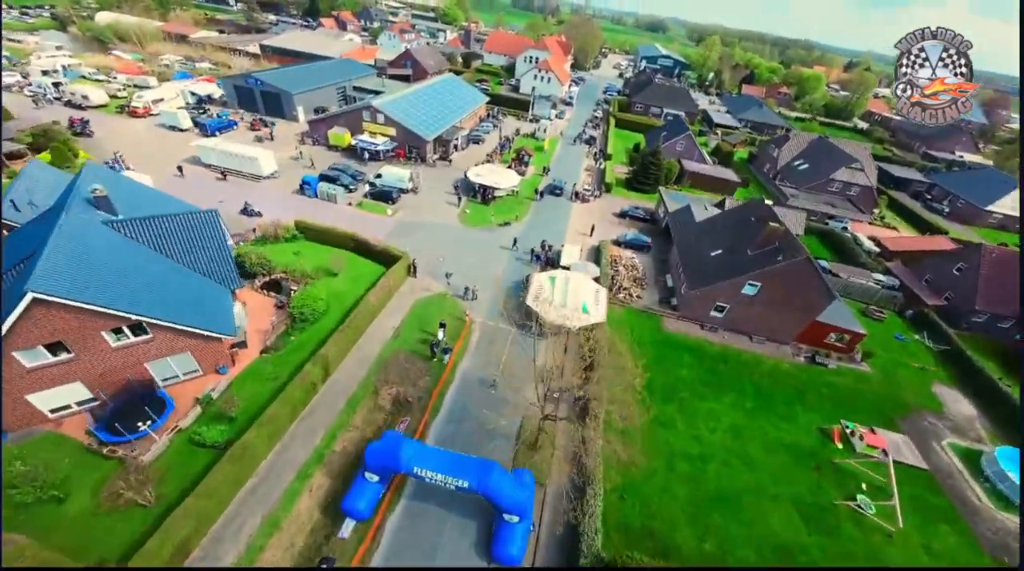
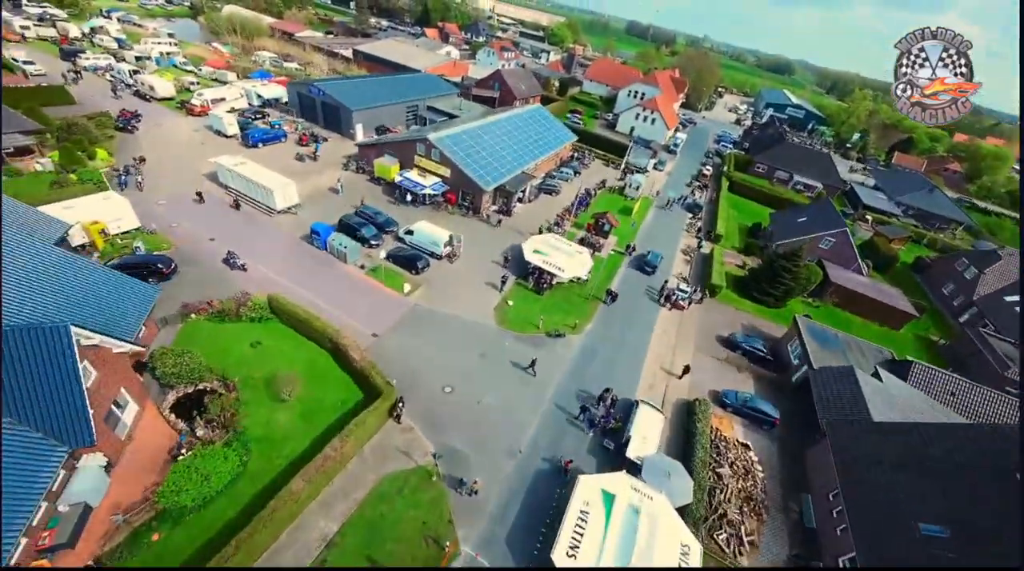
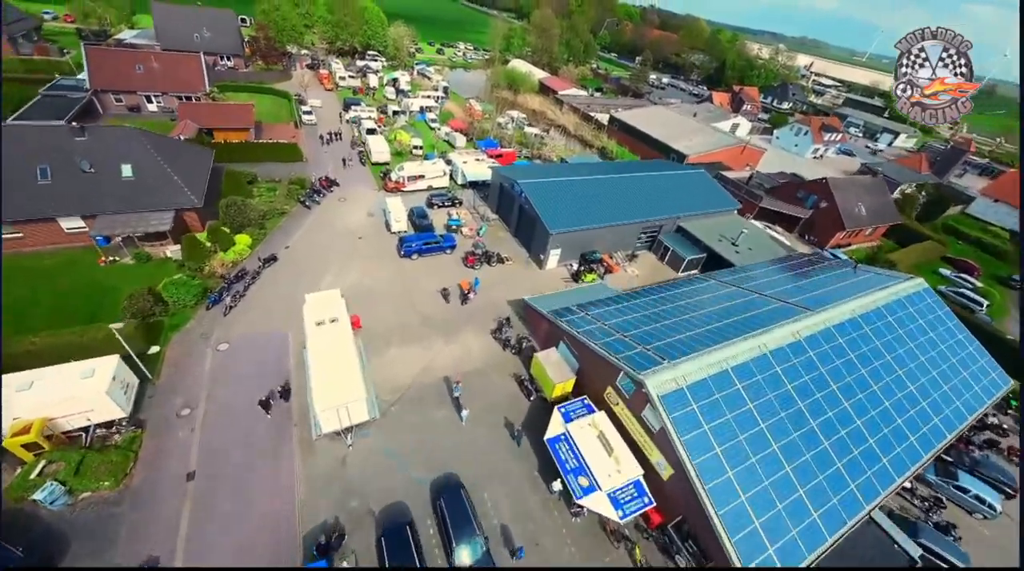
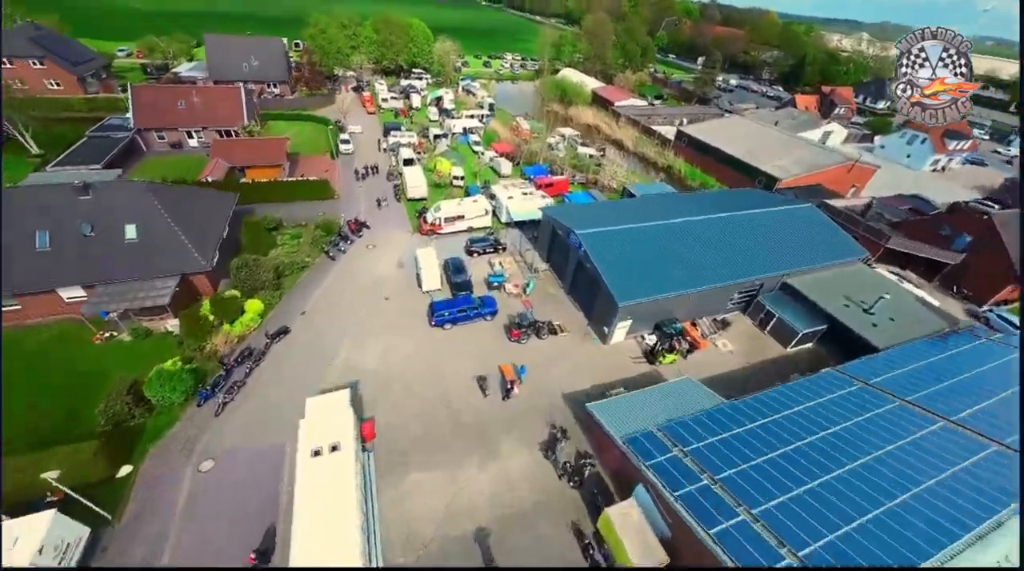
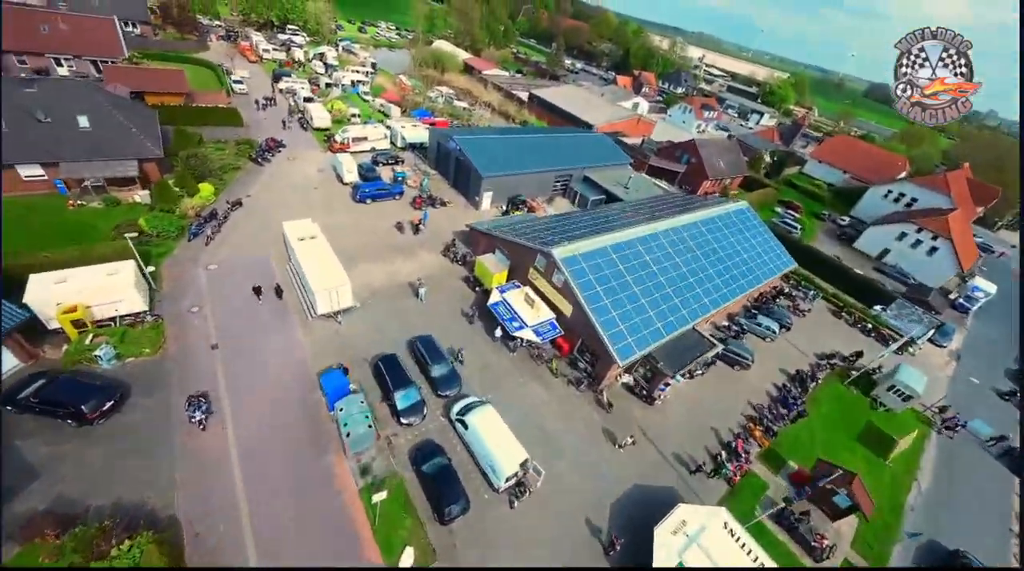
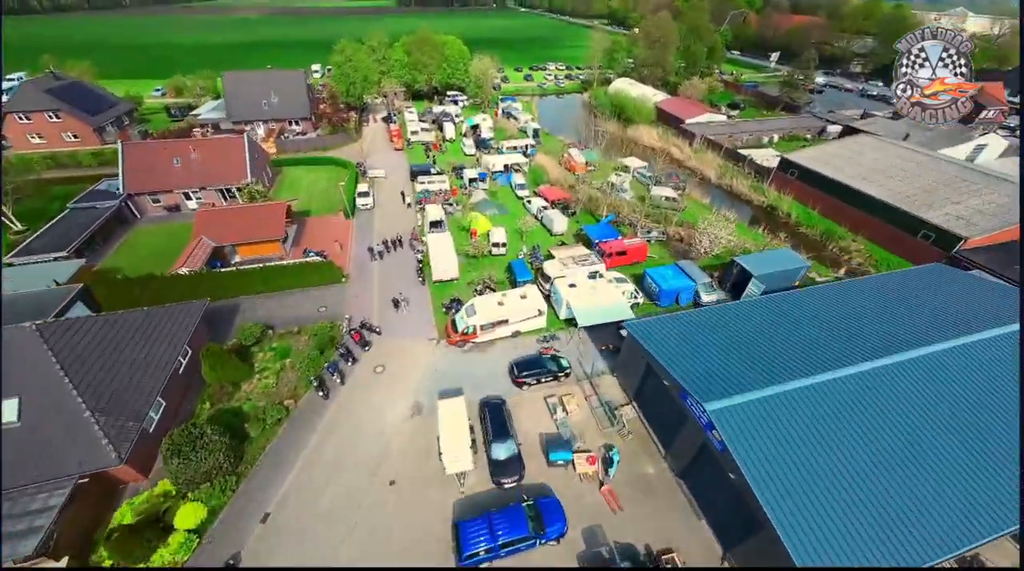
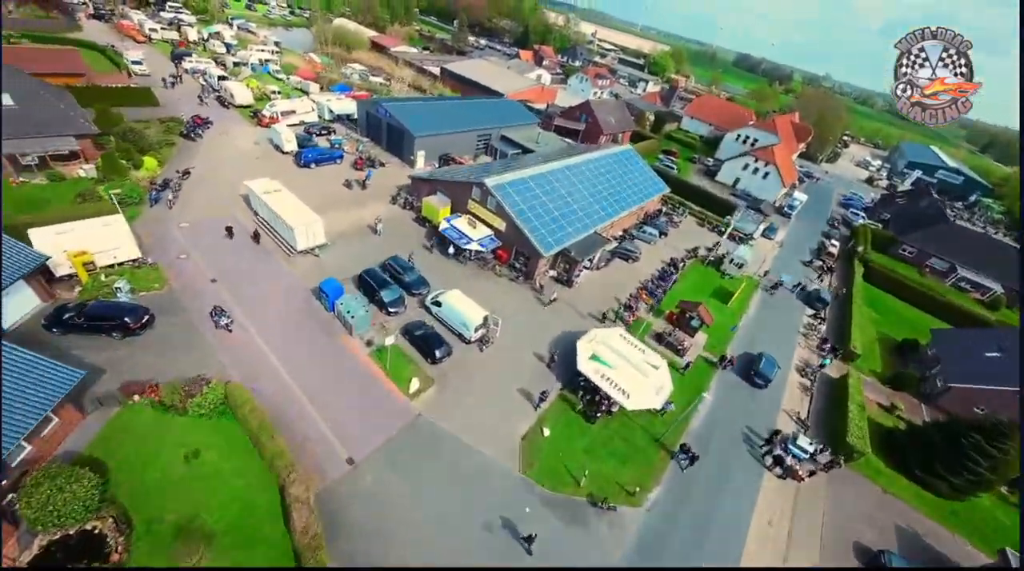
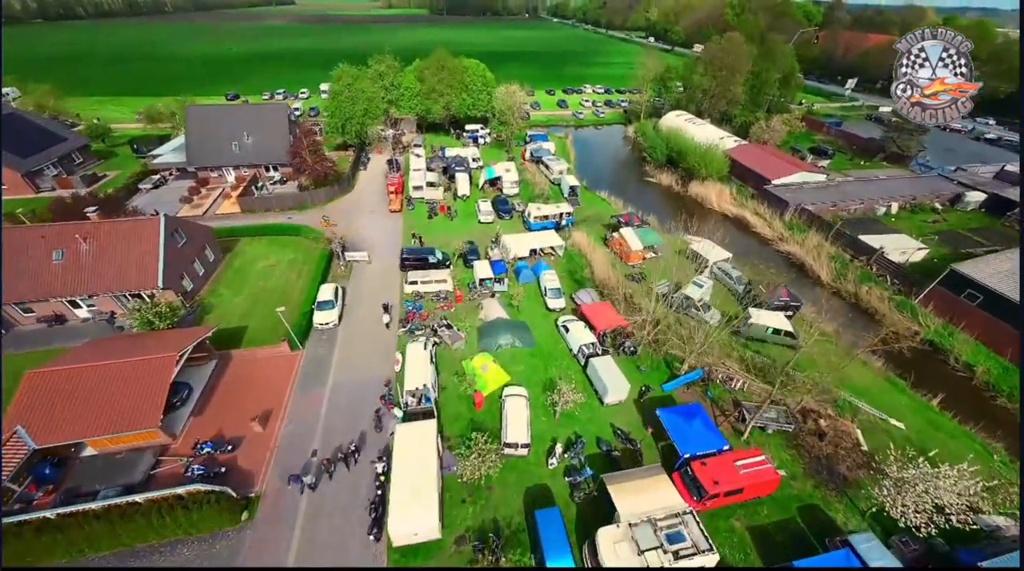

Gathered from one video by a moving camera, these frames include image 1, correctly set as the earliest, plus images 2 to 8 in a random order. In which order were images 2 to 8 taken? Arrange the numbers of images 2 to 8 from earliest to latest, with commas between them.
2, 7, 5, 3, 4, 6, 8
